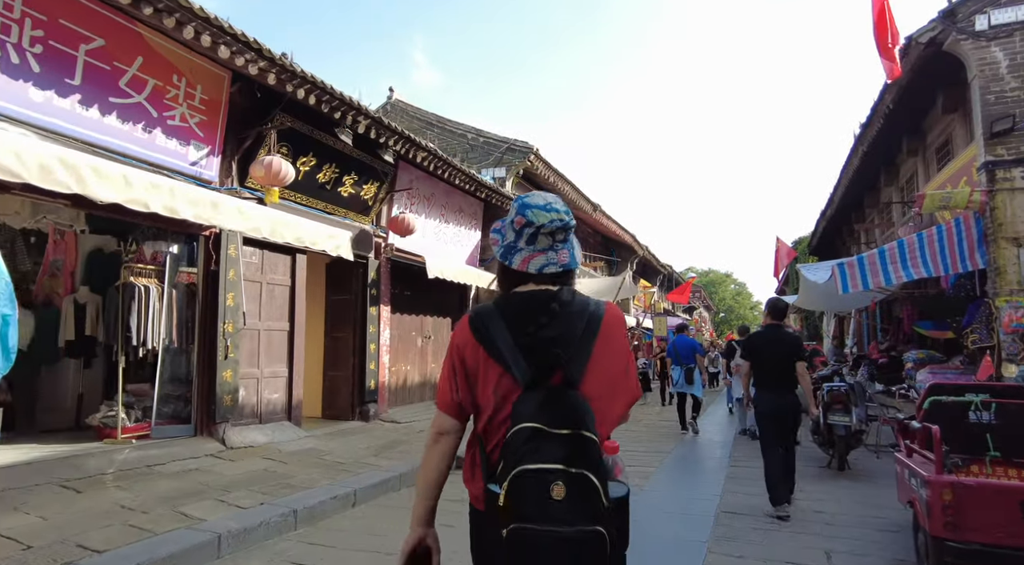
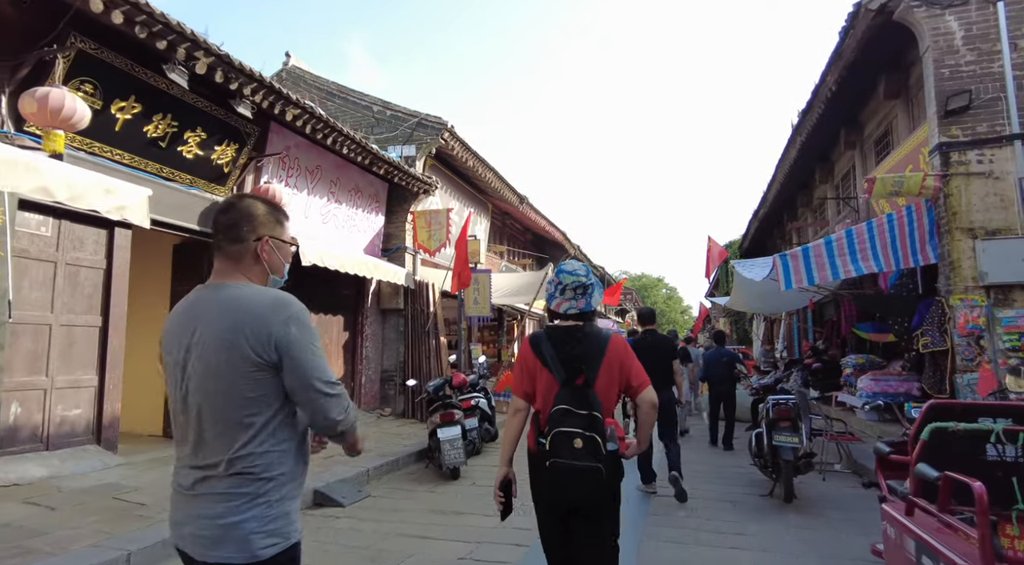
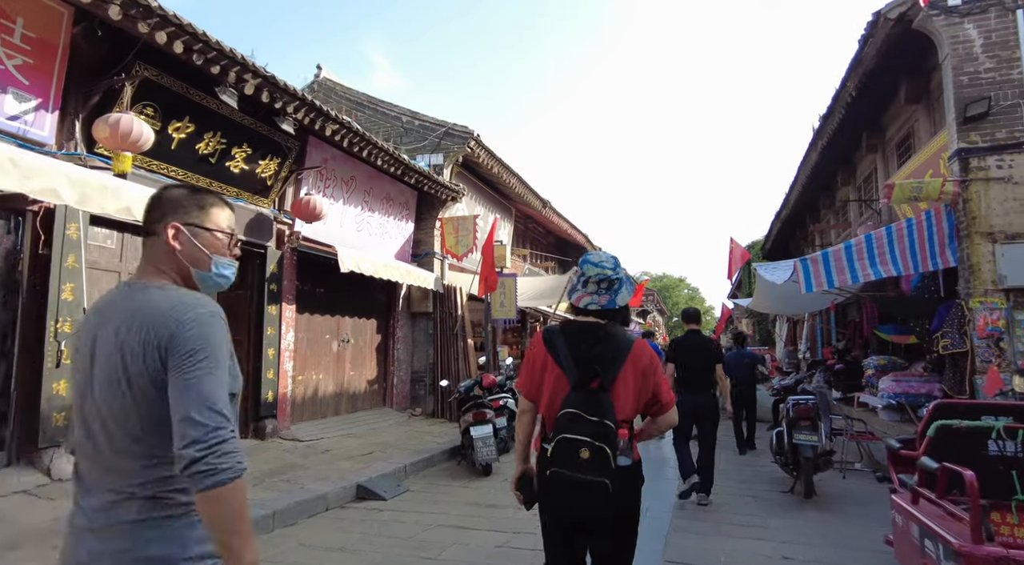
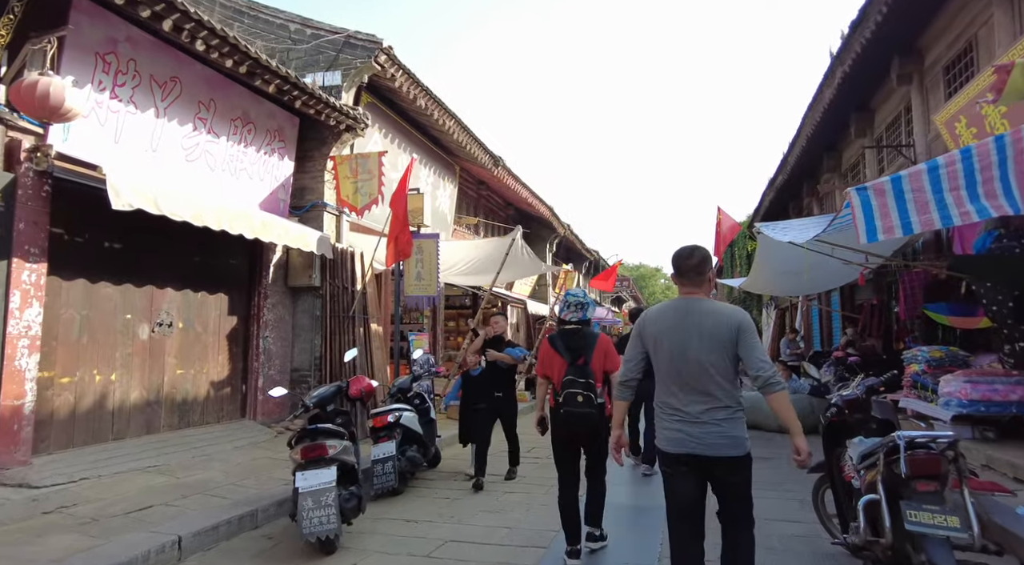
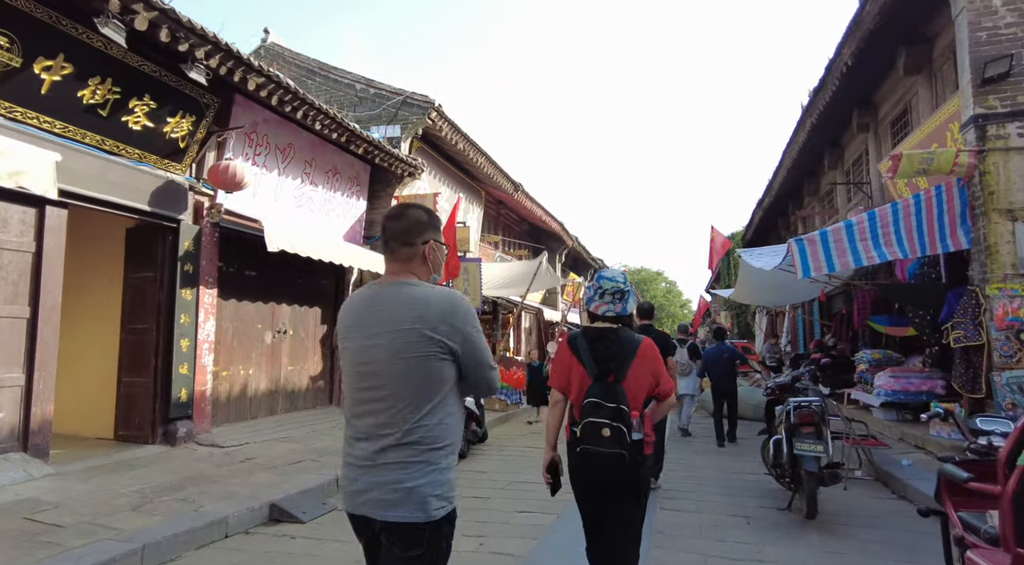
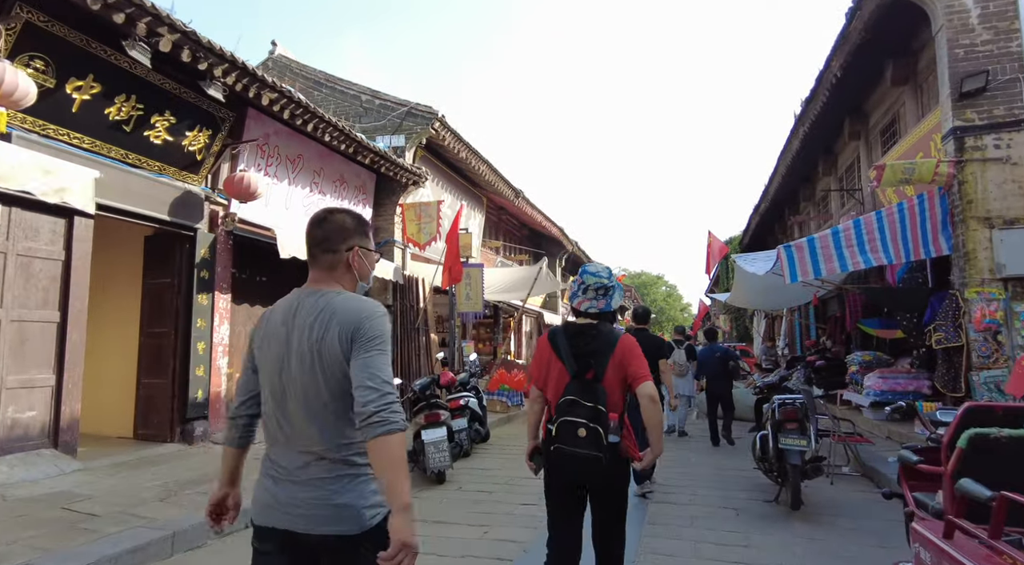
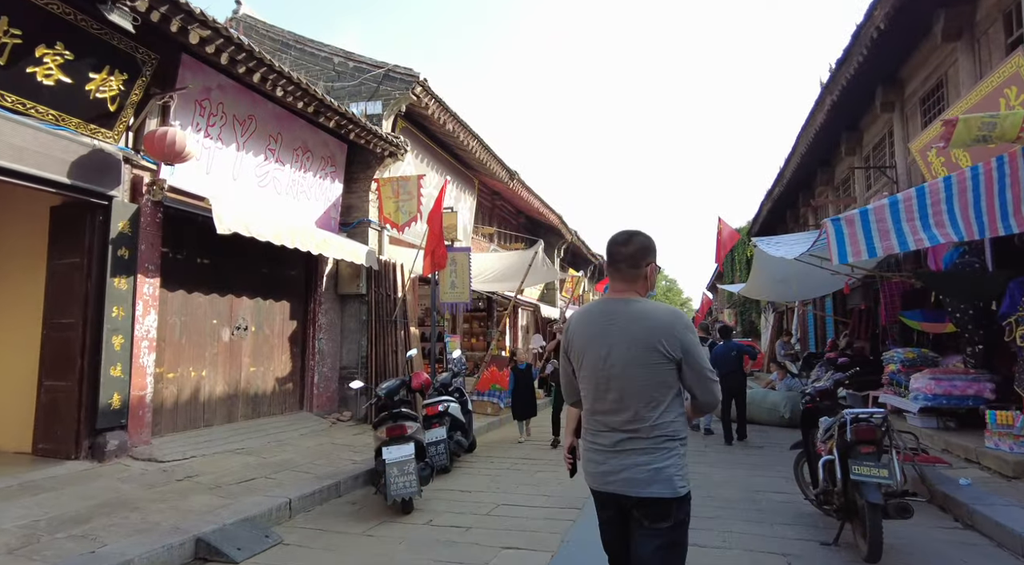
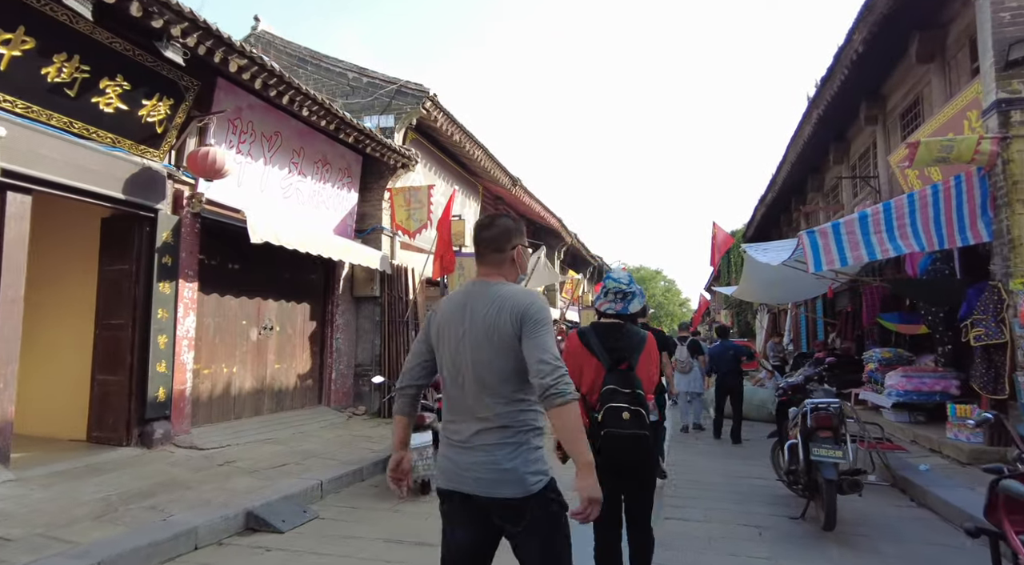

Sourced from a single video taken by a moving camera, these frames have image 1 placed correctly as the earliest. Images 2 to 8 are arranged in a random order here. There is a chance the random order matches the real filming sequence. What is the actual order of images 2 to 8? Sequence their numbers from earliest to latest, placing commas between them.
3, 2, 6, 5, 8, 7, 4
